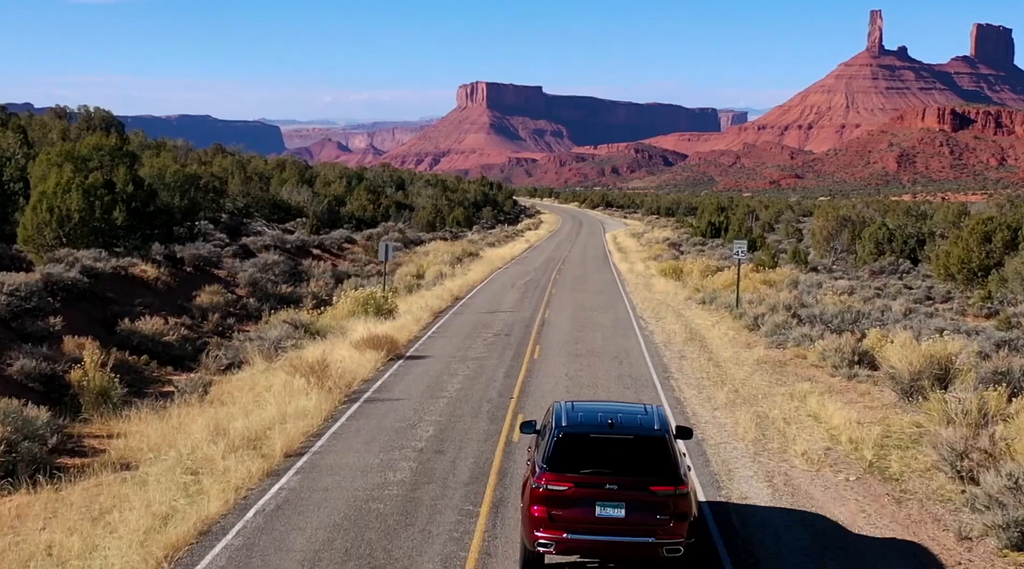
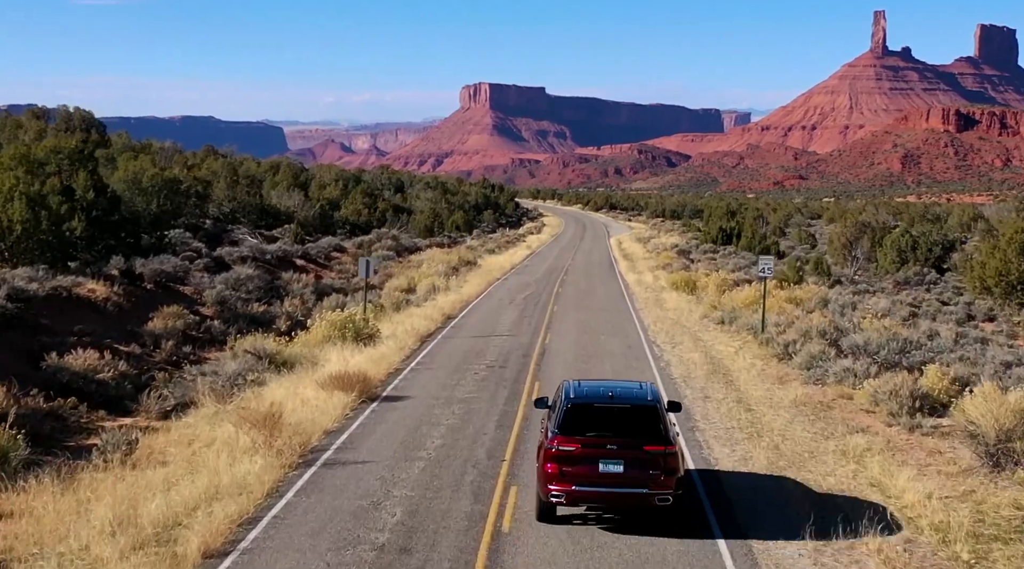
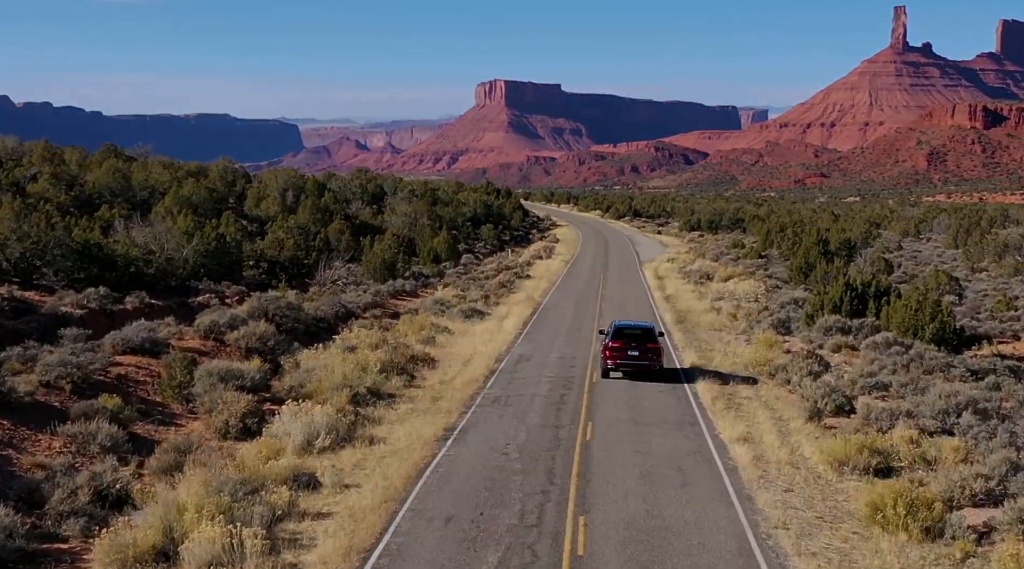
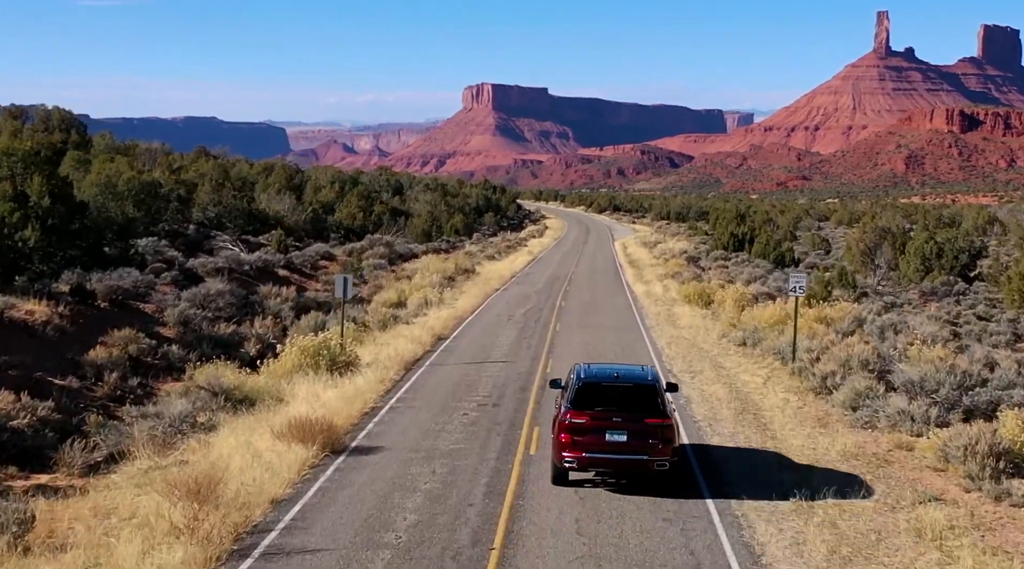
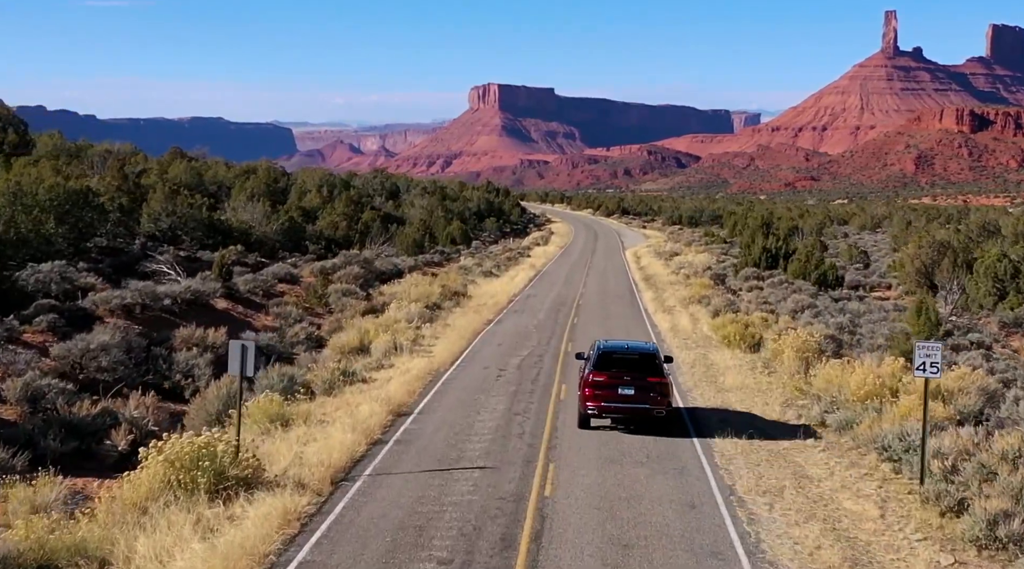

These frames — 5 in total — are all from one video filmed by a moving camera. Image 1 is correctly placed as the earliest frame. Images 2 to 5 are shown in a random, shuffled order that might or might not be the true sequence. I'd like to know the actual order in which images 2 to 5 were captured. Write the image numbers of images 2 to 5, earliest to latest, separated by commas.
2, 4, 5, 3
